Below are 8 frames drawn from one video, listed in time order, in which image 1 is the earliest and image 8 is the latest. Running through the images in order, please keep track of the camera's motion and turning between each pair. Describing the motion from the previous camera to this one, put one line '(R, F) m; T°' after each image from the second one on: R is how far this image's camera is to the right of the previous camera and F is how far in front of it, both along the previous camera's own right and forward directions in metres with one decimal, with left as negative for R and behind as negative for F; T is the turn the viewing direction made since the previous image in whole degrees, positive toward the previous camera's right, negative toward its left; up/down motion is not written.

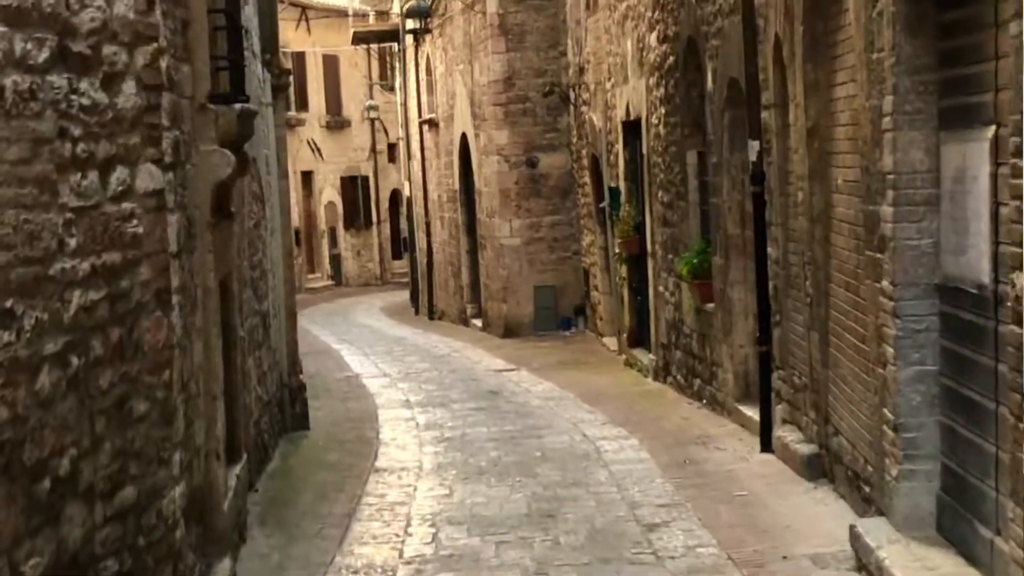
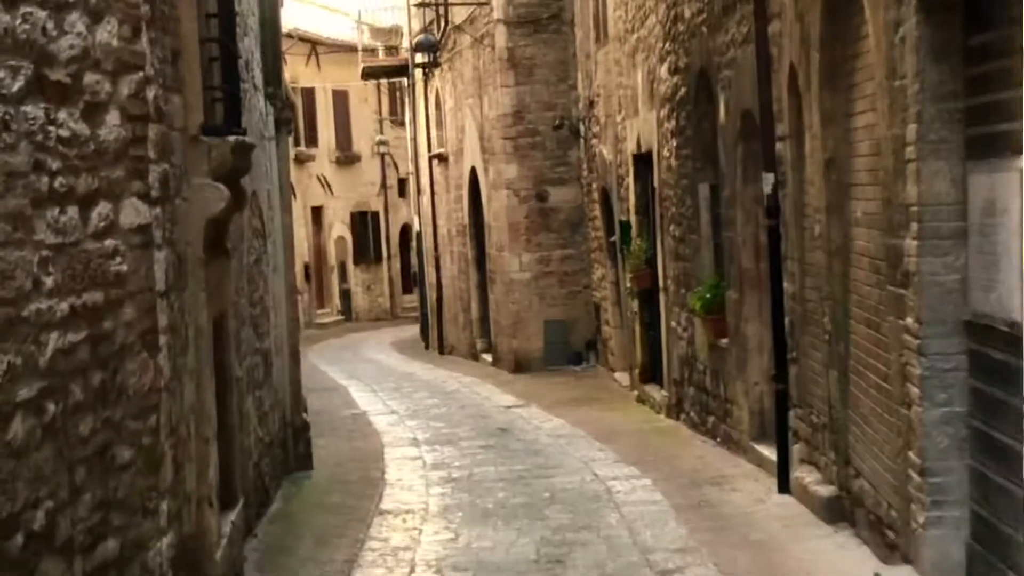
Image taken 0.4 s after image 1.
(0.0, +0.2) m; 0°
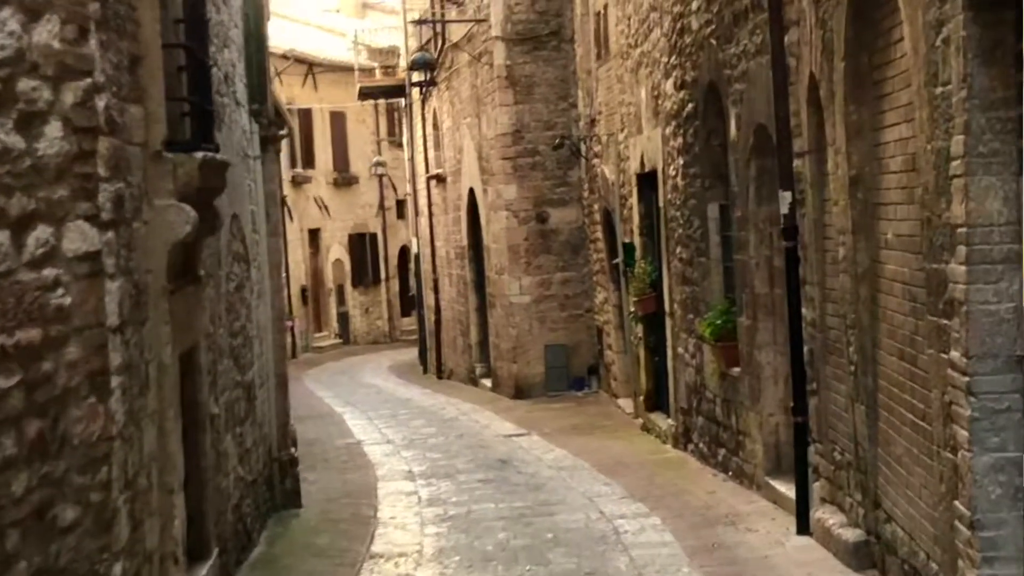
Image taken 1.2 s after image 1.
(0.0, +0.5) m; 0°
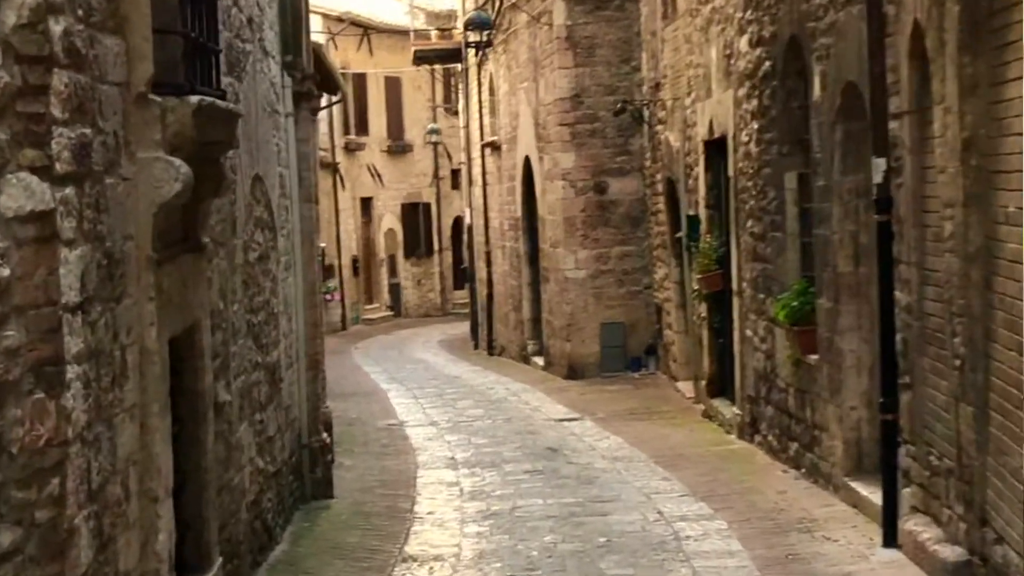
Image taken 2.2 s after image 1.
(0.0, +0.7) m; -2°
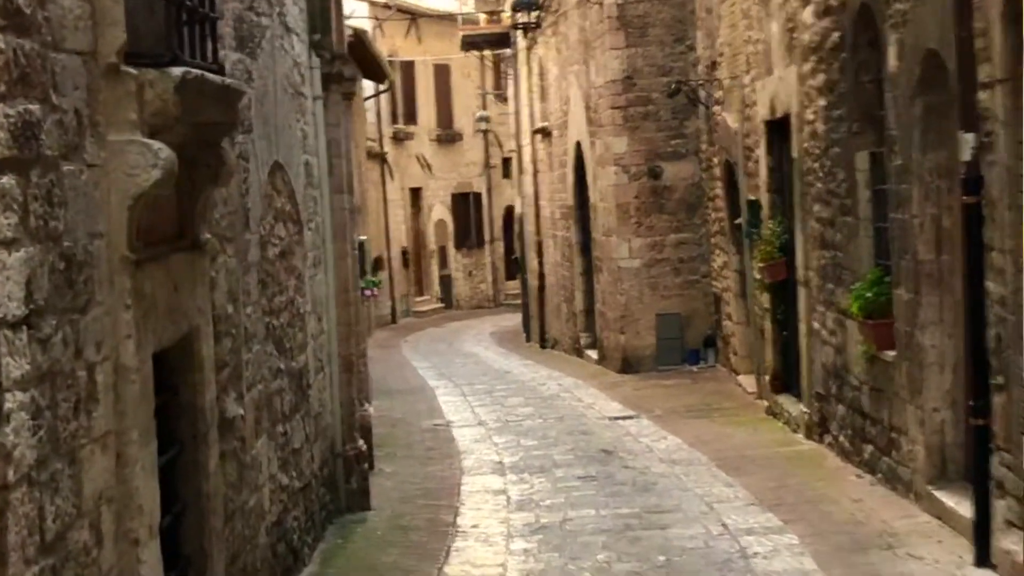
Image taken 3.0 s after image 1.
(0.0, +0.6) m; -2°
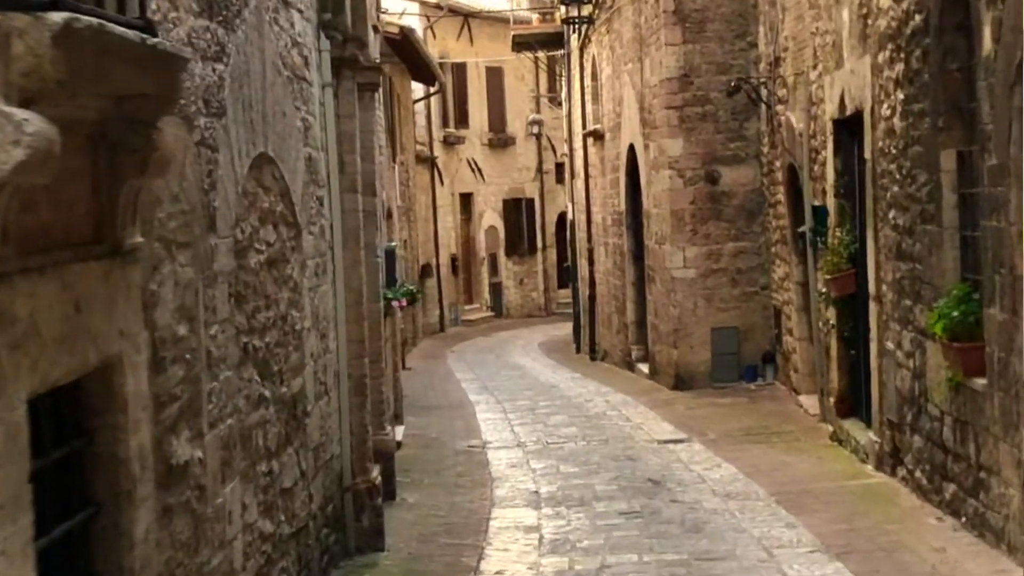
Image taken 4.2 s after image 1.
(+0.1, +0.8) m; -2°
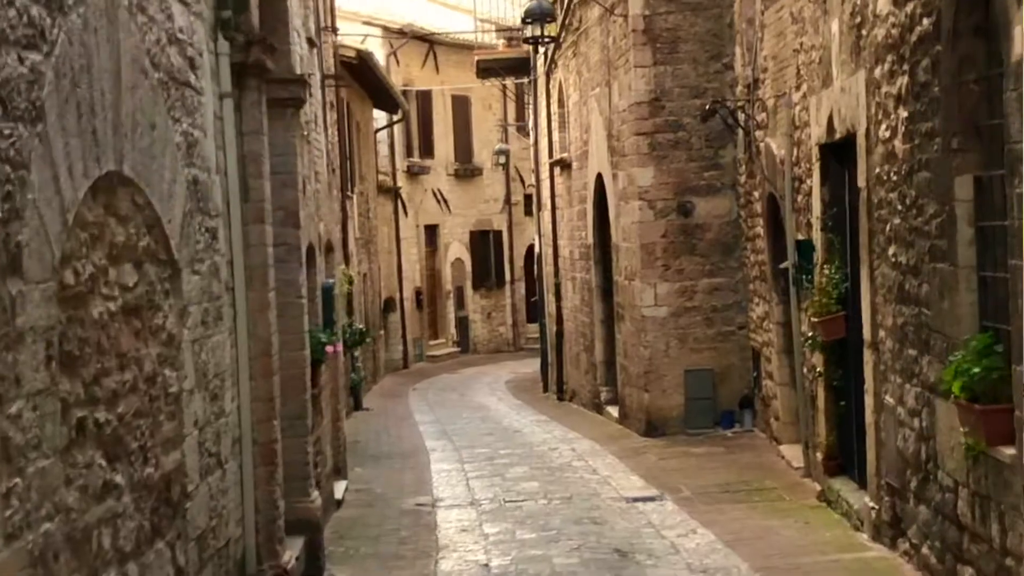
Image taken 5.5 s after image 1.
(+0.1, +1.0) m; +1°
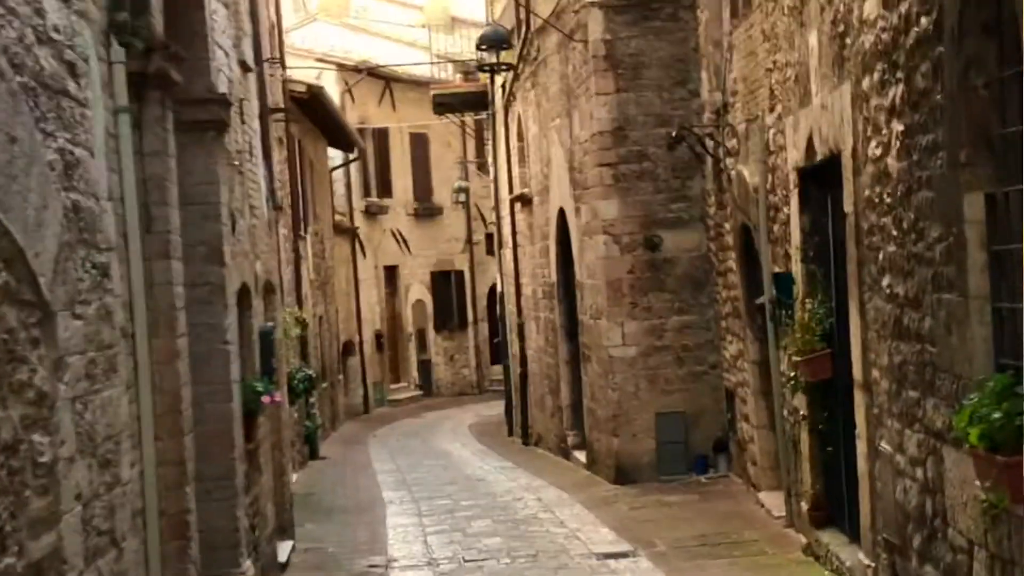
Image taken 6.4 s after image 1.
(+0.1, +0.7) m; +1°
